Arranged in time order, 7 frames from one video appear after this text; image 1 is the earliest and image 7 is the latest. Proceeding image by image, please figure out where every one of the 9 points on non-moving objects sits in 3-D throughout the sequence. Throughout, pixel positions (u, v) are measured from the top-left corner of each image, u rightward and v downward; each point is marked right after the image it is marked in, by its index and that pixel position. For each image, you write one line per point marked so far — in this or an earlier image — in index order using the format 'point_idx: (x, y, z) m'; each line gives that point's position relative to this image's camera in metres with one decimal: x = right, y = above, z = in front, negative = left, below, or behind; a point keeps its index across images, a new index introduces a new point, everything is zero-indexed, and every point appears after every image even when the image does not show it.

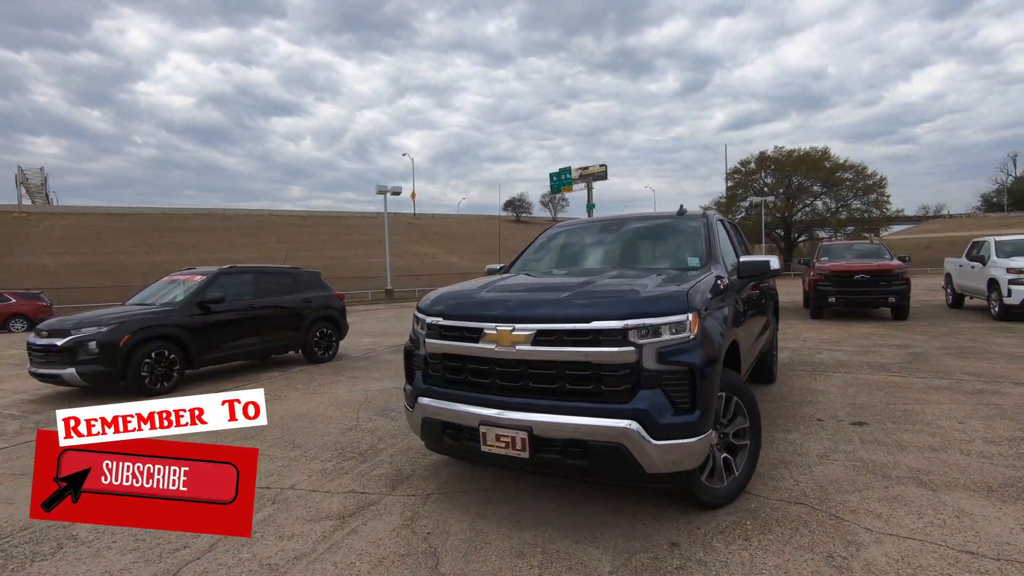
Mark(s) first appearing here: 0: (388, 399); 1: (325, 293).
0: (-1.4, -1.3, +6.3) m
1: (-3.1, -0.1, +9.1) m
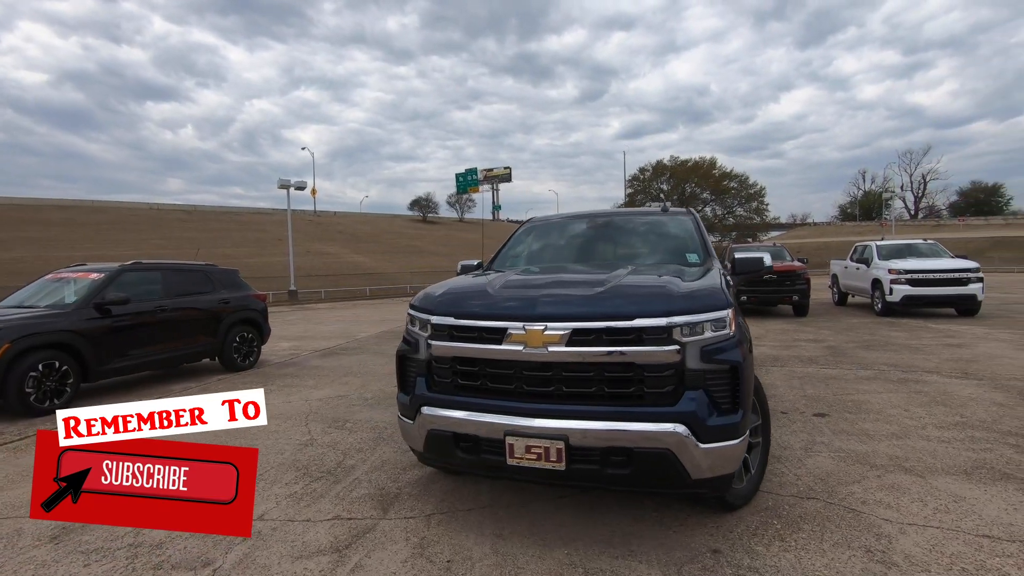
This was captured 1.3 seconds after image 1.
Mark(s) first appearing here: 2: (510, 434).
0: (-1.8, -1.3, +5.7) m
1: (-4.0, -0.1, +8.2) m
2: (0.0, -0.7, +2.7) m
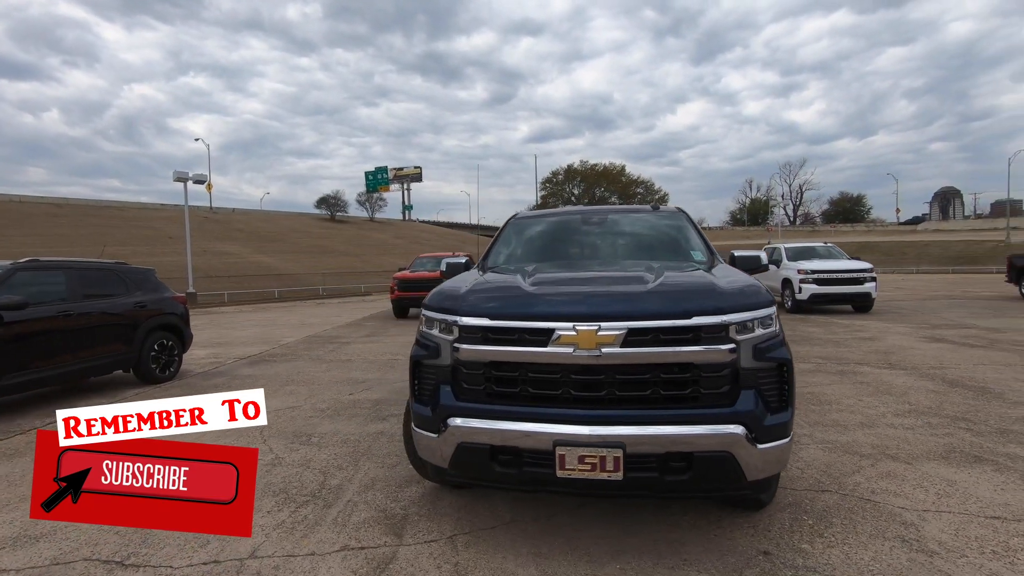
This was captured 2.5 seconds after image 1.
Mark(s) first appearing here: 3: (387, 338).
0: (-2.1, -1.3, +5.2) m
1: (-4.6, -0.1, +7.3) m
2: (+0.2, -0.7, +2.5) m
3: (-2.7, -1.1, +11.7) m
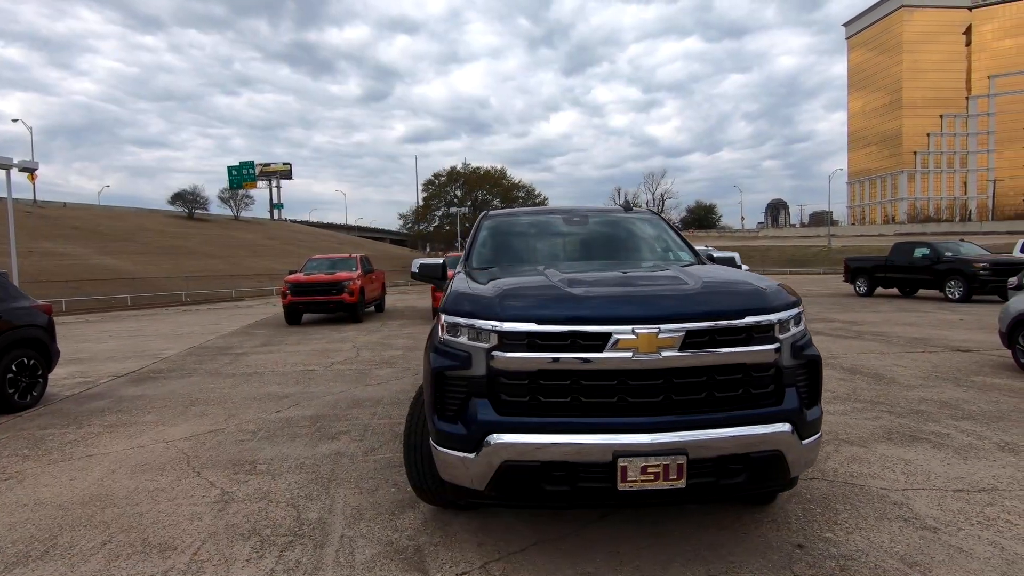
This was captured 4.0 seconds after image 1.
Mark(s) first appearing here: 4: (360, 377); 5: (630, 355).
0: (-2.3, -1.3, +4.4) m
1: (-5.3, -0.2, +6.0) m
2: (+0.5, -0.7, +2.3) m
3: (-4.4, -1.1, +10.7) m
4: (-2.1, -1.2, +7.5) m
5: (+0.5, -0.3, +2.4) m
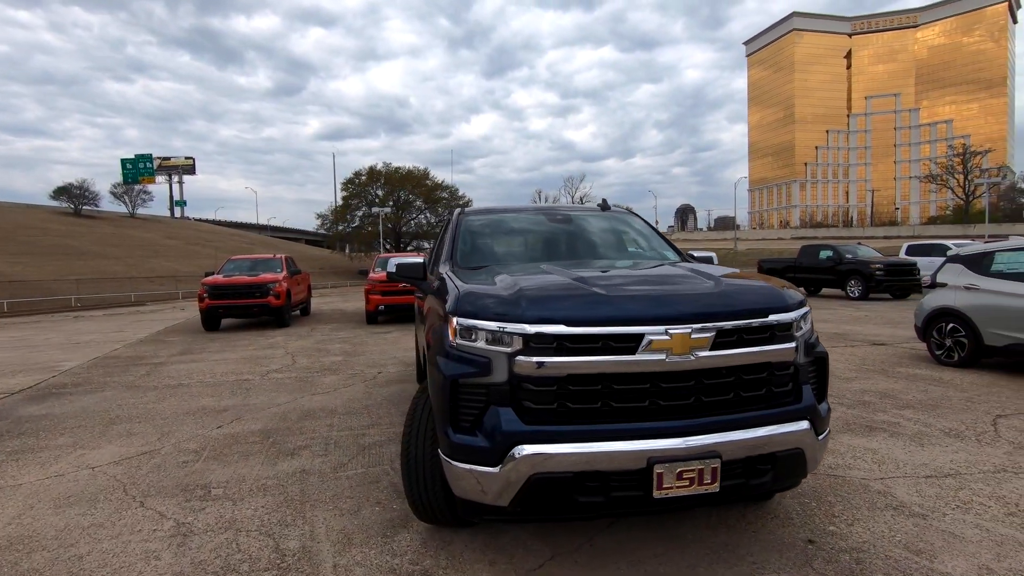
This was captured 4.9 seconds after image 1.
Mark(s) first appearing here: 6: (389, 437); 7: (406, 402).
0: (-2.5, -1.3, +3.9) m
1: (-5.6, -0.2, +5.0) m
2: (+0.6, -0.7, +2.2) m
3: (-5.4, -1.2, +9.8) m
4: (-2.6, -1.2, +6.9) m
5: (+0.6, -0.3, +2.3) m
6: (-1.0, -1.2, +4.6) m
7: (-1.1, -1.2, +5.8) m
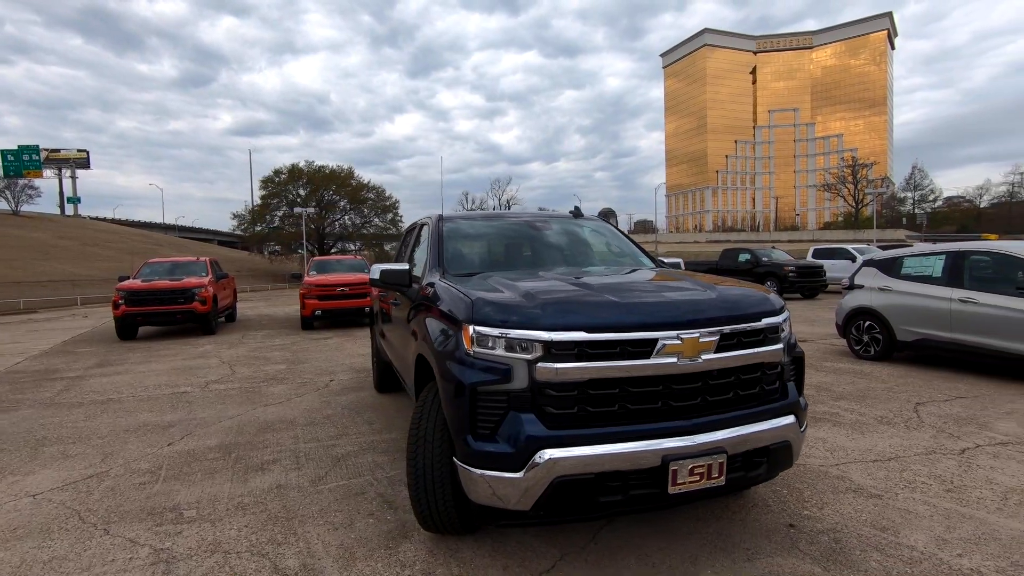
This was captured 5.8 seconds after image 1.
0: (-2.6, -1.4, +3.6) m
1: (-5.9, -0.3, +4.3) m
2: (+0.7, -0.7, +2.4) m
3: (-6.2, -1.3, +9.1) m
4: (-3.1, -1.3, +6.6) m
5: (+0.7, -0.3, +2.4) m
6: (-1.2, -1.3, +4.5) m
7: (-1.5, -1.3, +5.7) m
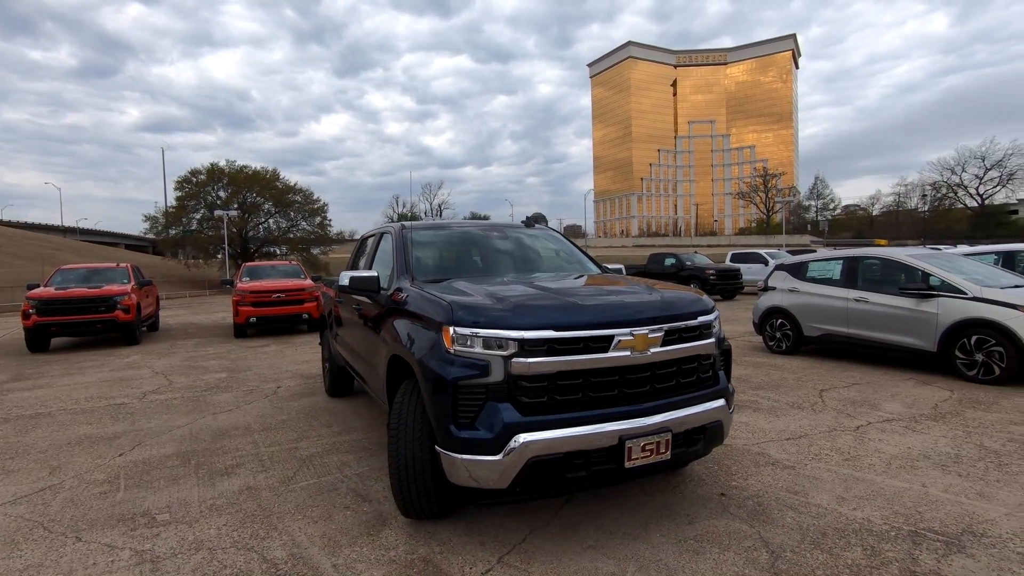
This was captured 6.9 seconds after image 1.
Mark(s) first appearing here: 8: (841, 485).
0: (-2.8, -1.4, +3.6) m
1: (-6.2, -0.4, +3.9) m
2: (+0.6, -0.8, +2.8) m
3: (-7.1, -1.4, +8.6) m
4: (-3.7, -1.4, +6.5) m
5: (+0.6, -0.3, +2.8) m
6: (-1.6, -1.3, +4.6) m
7: (-2.0, -1.3, +5.8) m
8: (+2.1, -1.3, +3.6) m
